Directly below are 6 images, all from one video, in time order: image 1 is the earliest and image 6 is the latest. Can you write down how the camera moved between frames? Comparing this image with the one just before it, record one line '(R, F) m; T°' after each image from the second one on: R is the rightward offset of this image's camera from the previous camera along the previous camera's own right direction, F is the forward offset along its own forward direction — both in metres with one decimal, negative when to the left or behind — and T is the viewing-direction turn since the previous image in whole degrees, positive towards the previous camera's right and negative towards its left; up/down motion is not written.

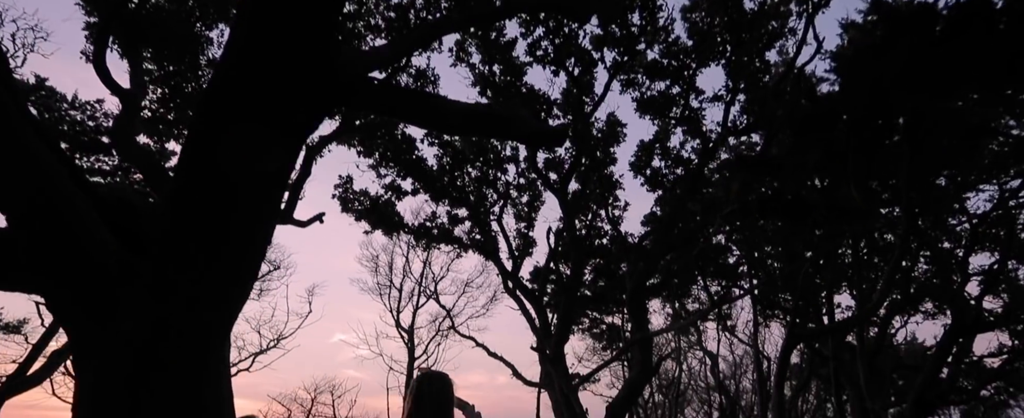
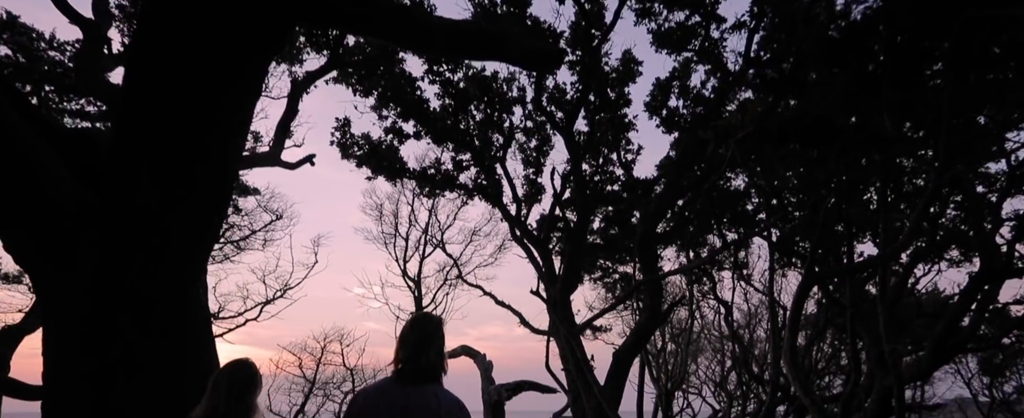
(+0.1, +0.4) m; -2°
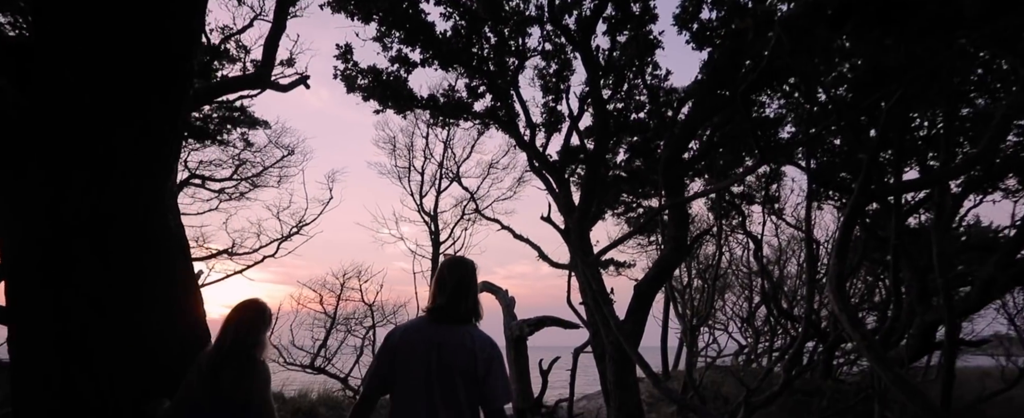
(+0.1, +0.4) m; -3°
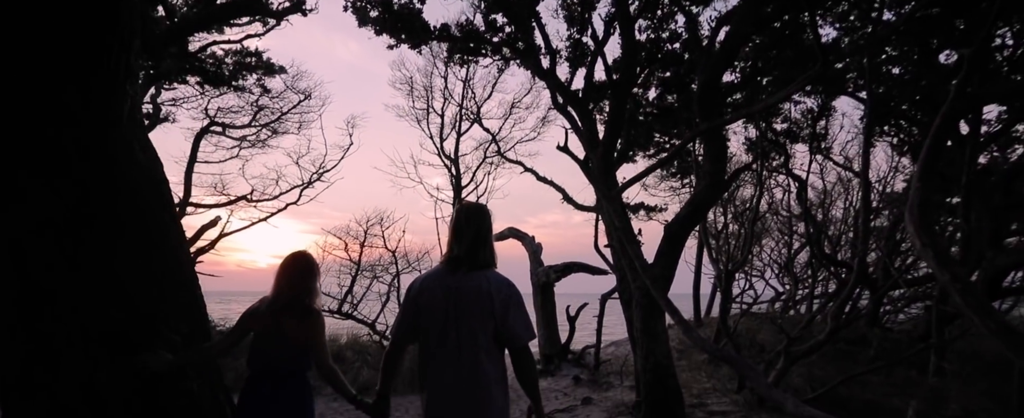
(+0.1, +0.4) m; -3°
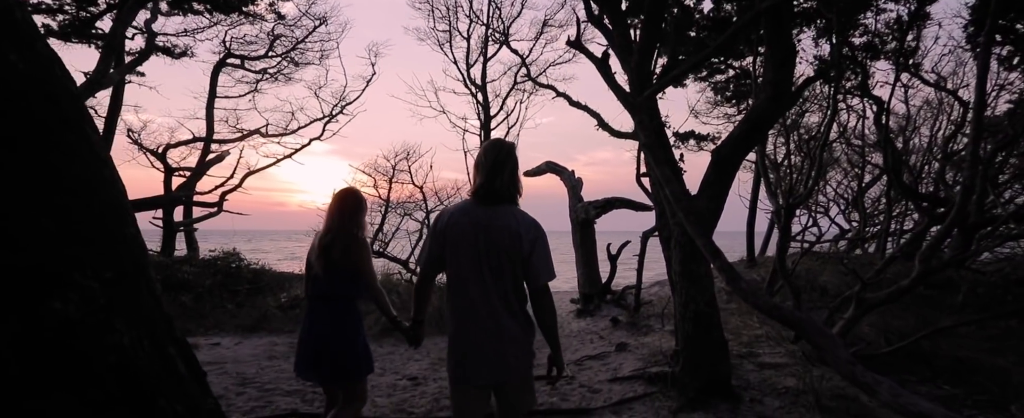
(+0.3, +0.7) m; -5°
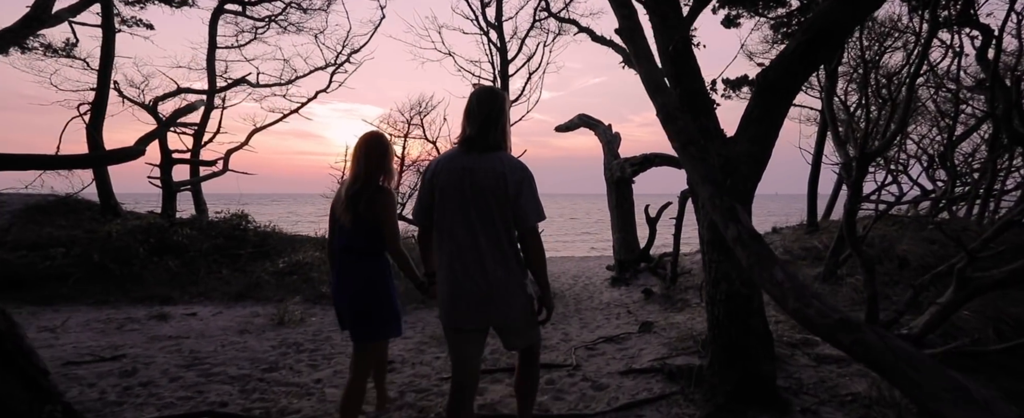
(+0.4, +0.9) m; -5°
